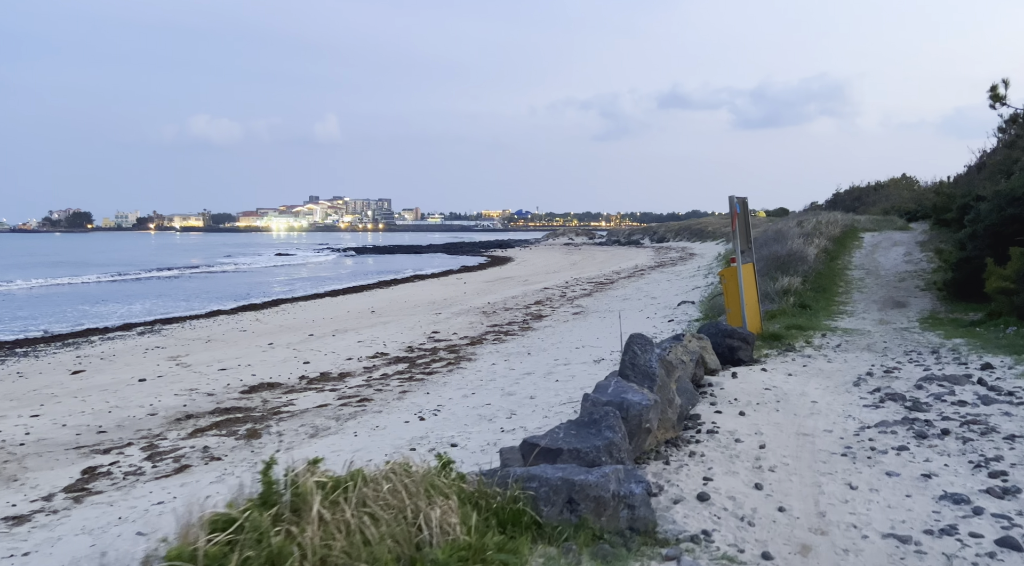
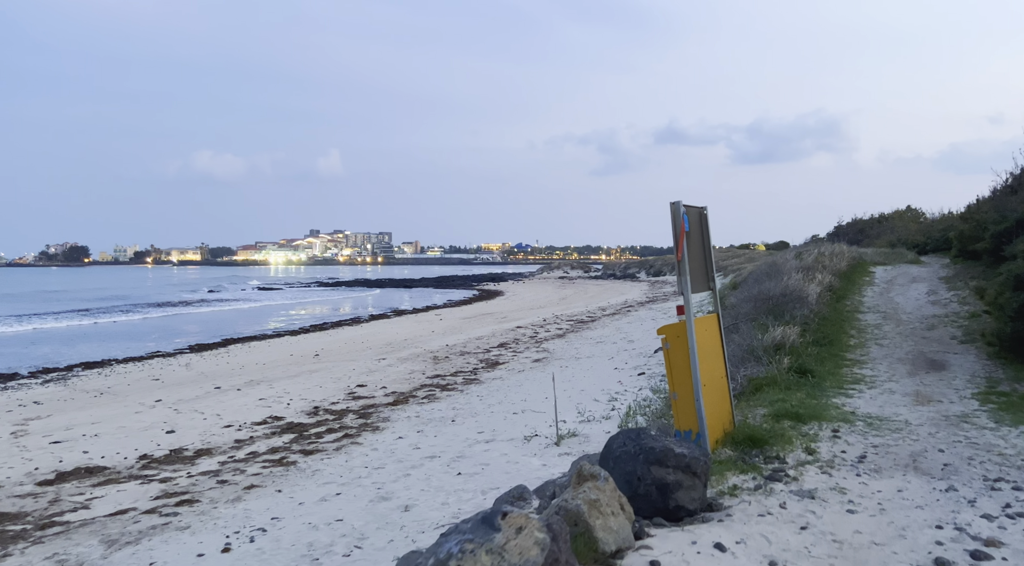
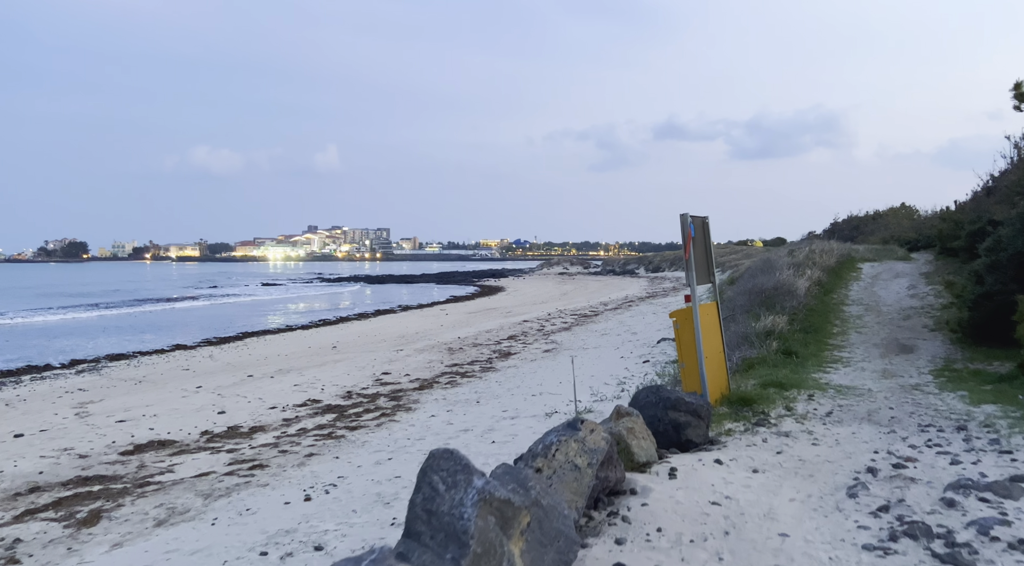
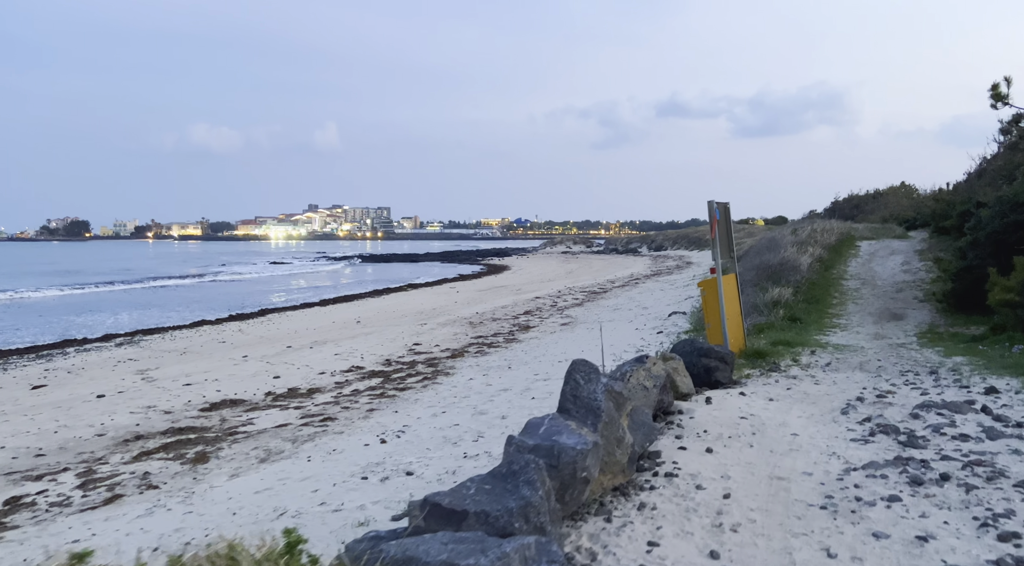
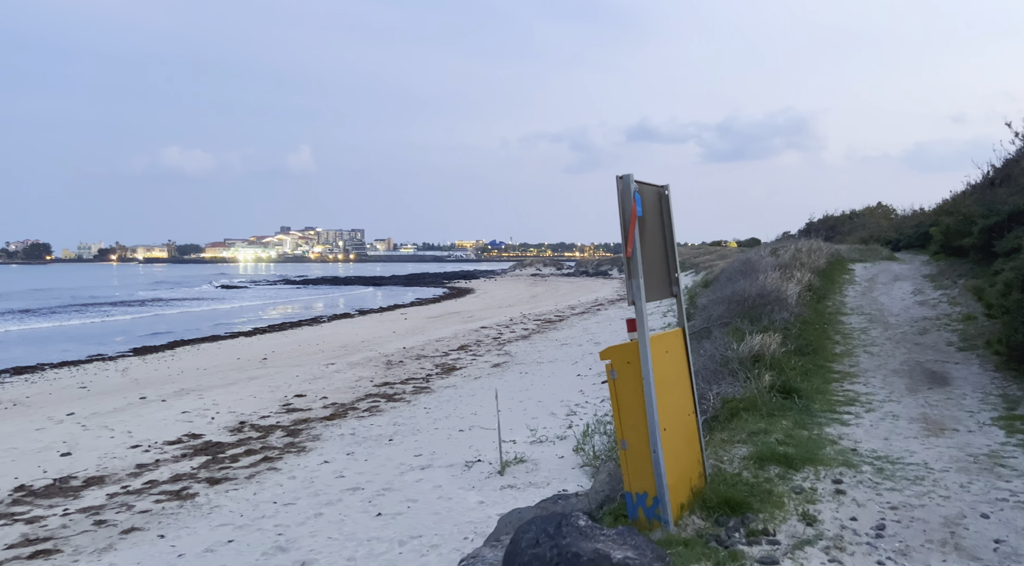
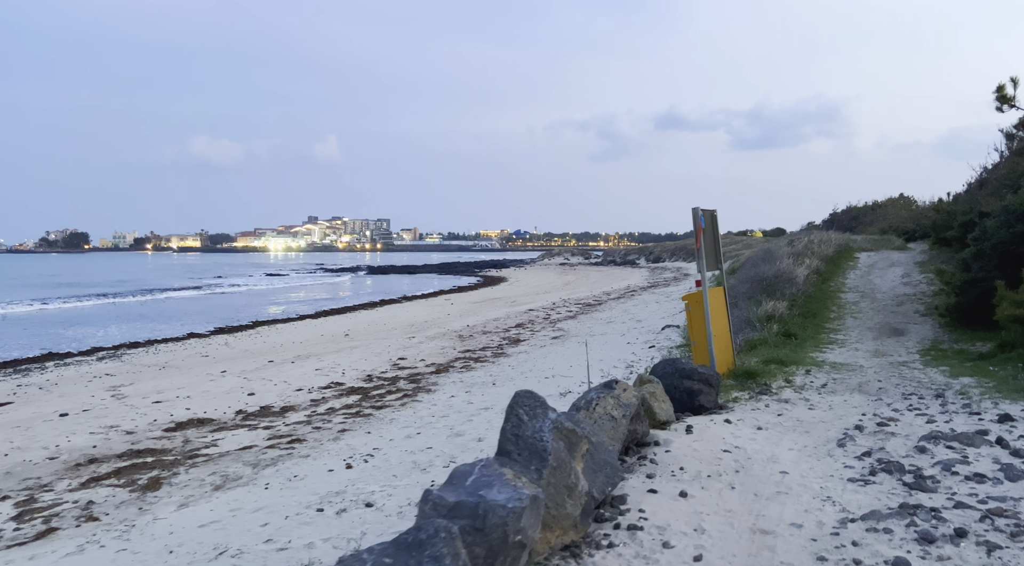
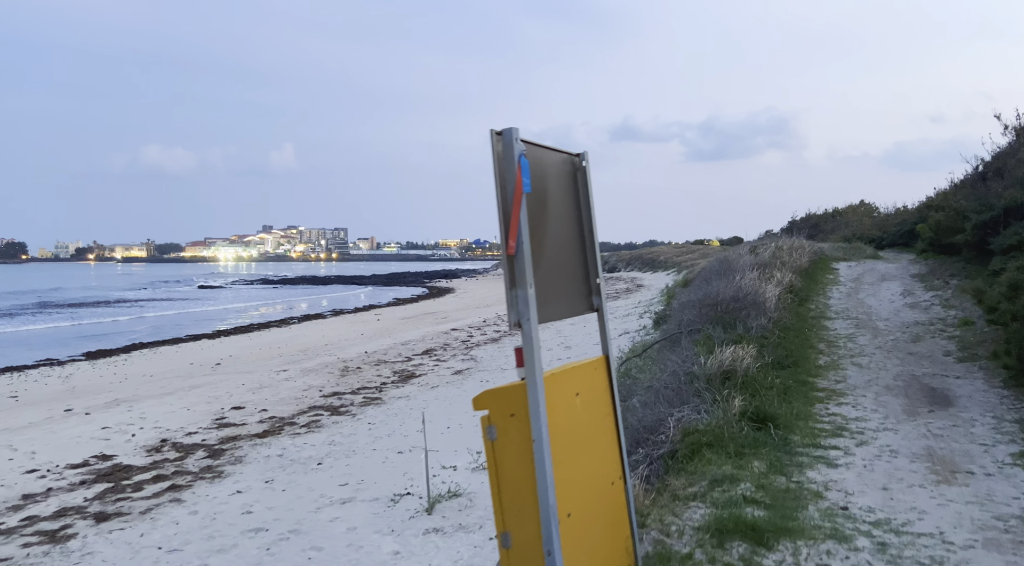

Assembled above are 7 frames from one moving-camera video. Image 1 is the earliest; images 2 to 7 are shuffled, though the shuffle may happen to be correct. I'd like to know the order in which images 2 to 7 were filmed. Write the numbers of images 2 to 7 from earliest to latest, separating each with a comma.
4, 6, 3, 2, 5, 7
